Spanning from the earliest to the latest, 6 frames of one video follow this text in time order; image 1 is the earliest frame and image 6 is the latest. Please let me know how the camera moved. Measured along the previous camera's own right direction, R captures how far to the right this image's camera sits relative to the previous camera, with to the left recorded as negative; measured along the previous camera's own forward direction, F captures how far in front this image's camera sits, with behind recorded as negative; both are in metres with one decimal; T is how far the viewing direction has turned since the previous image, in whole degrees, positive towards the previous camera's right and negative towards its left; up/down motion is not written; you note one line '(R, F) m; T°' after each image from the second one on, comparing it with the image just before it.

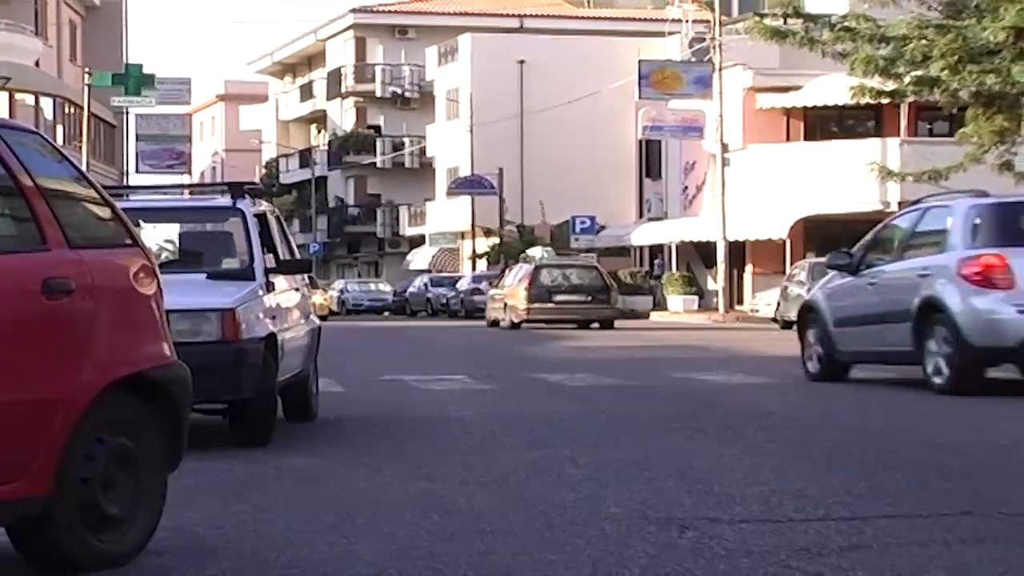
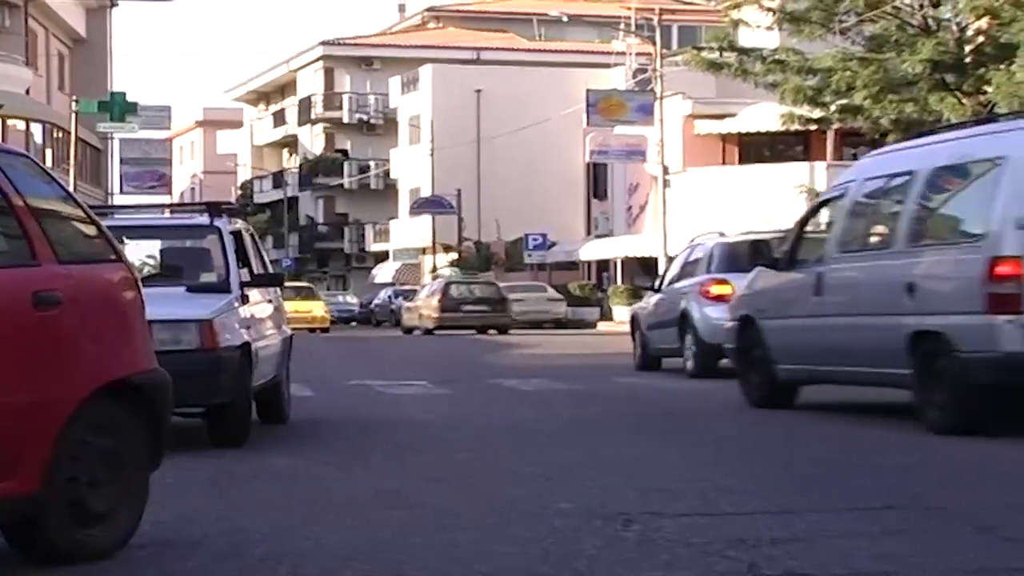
(+0.4, -0.5) m; -1°
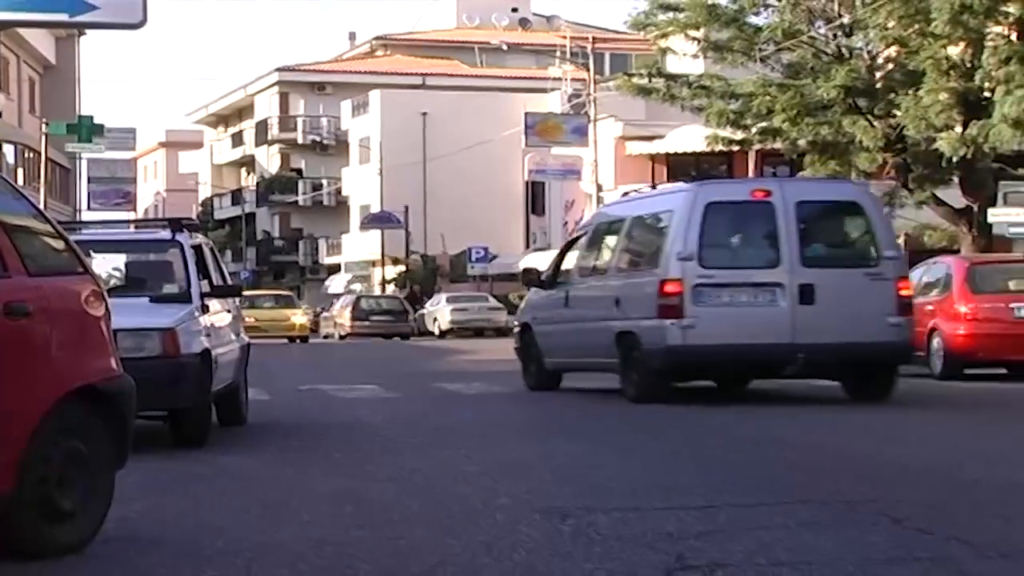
(+0.1, -0.5) m; +1°
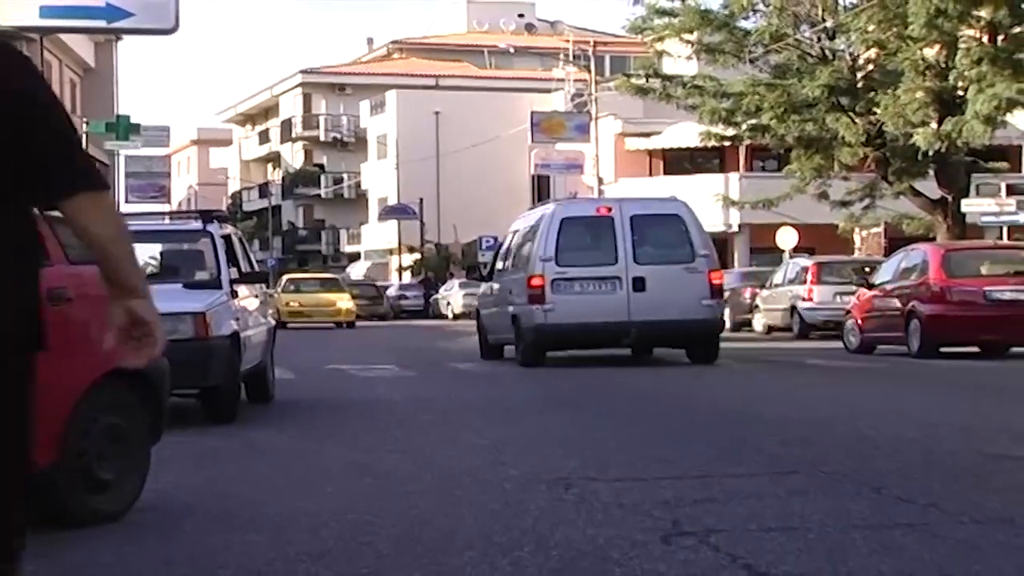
(0.0, -0.6) m; 0°
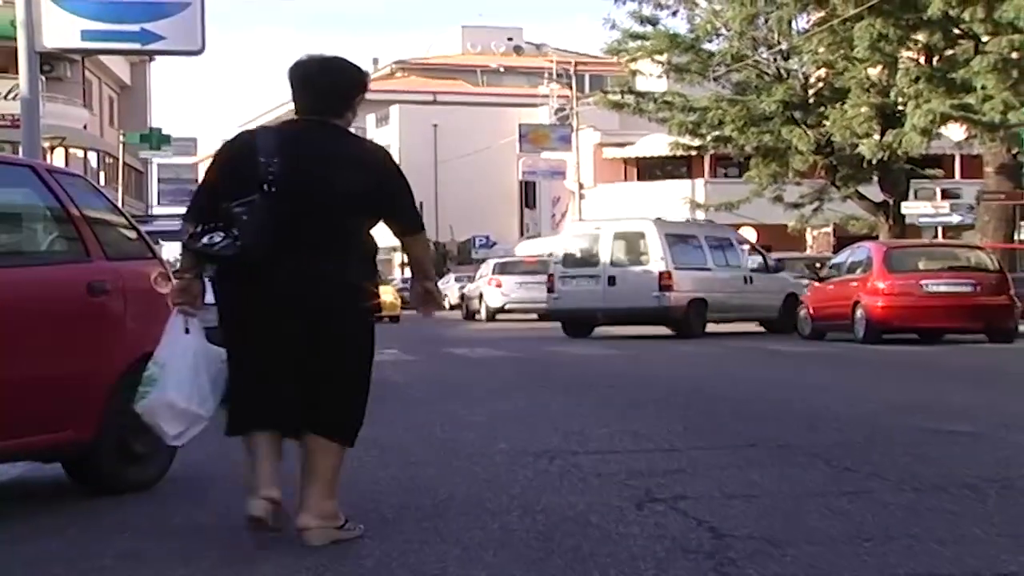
(0.0, -1.0) m; 0°
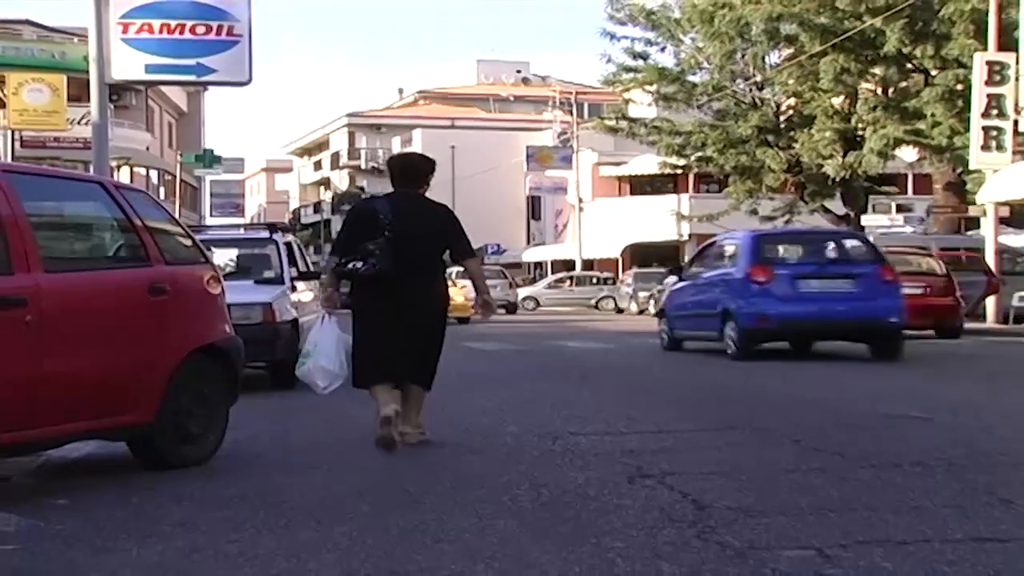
(0.0, -1.3) m; 0°
